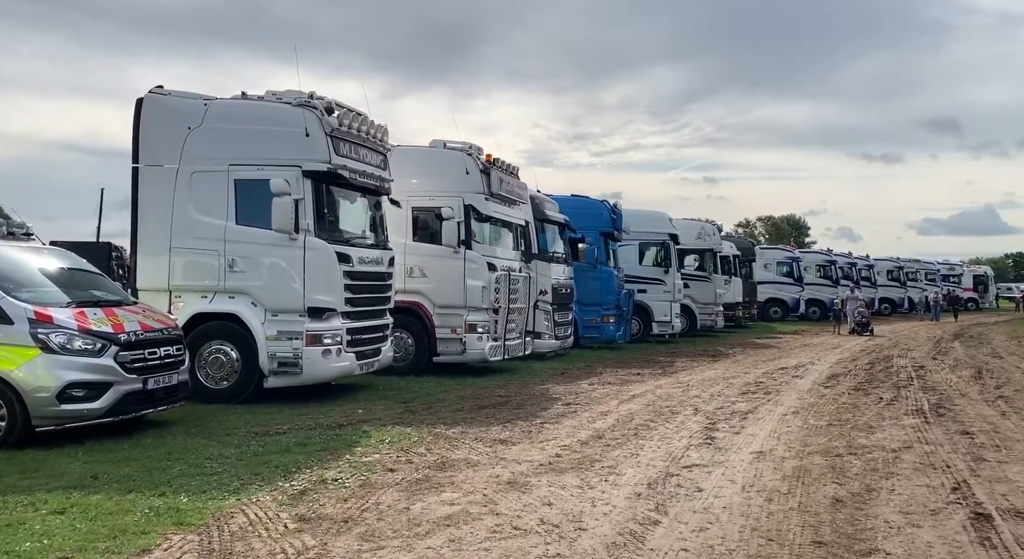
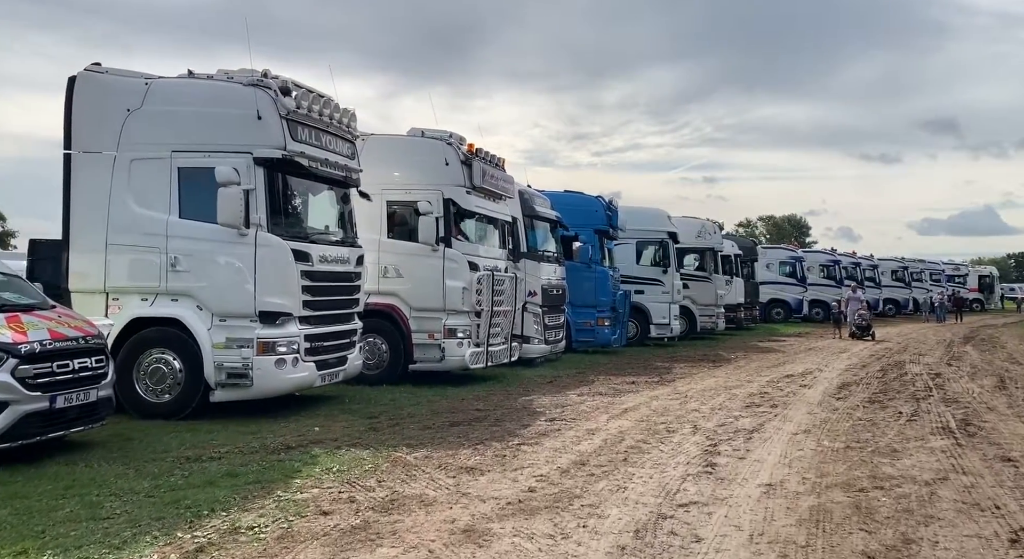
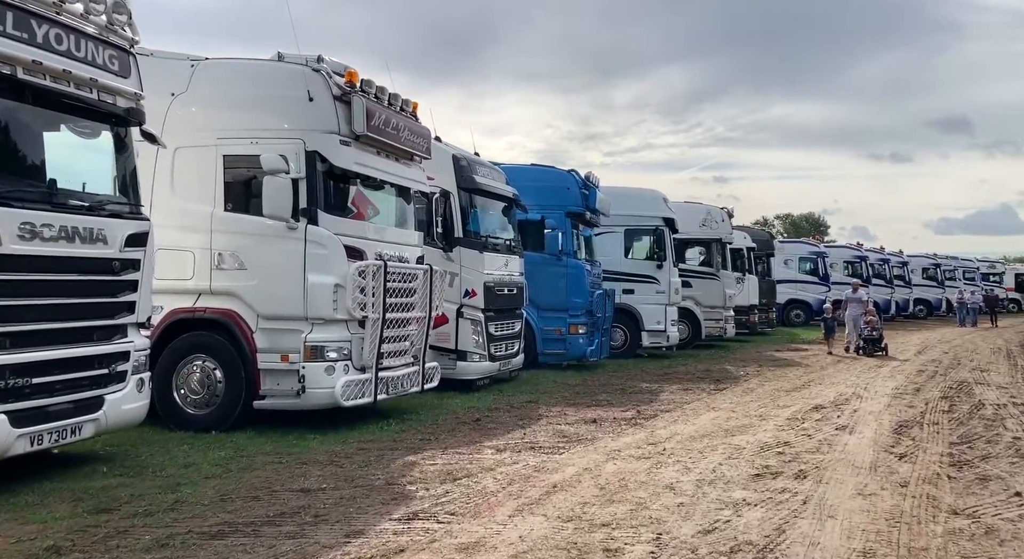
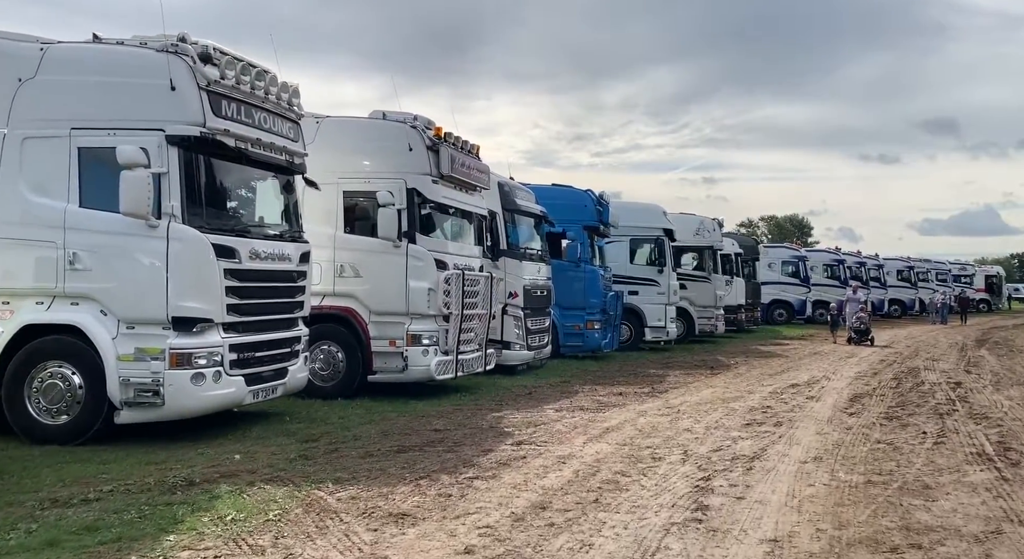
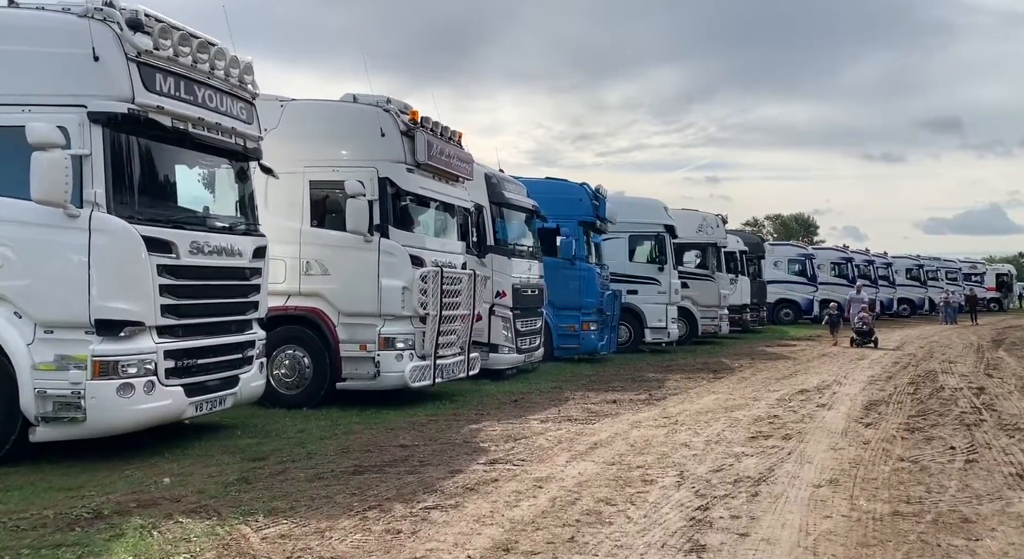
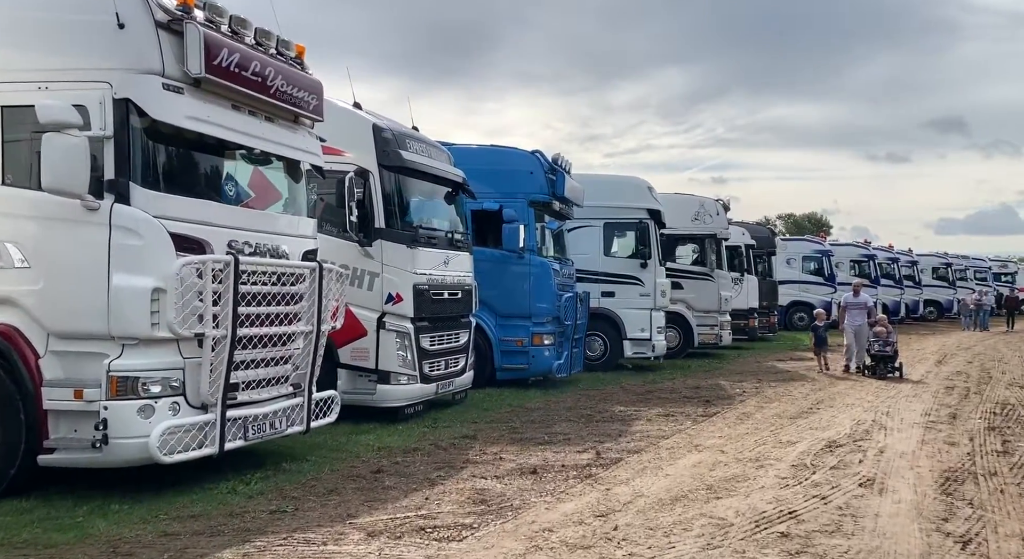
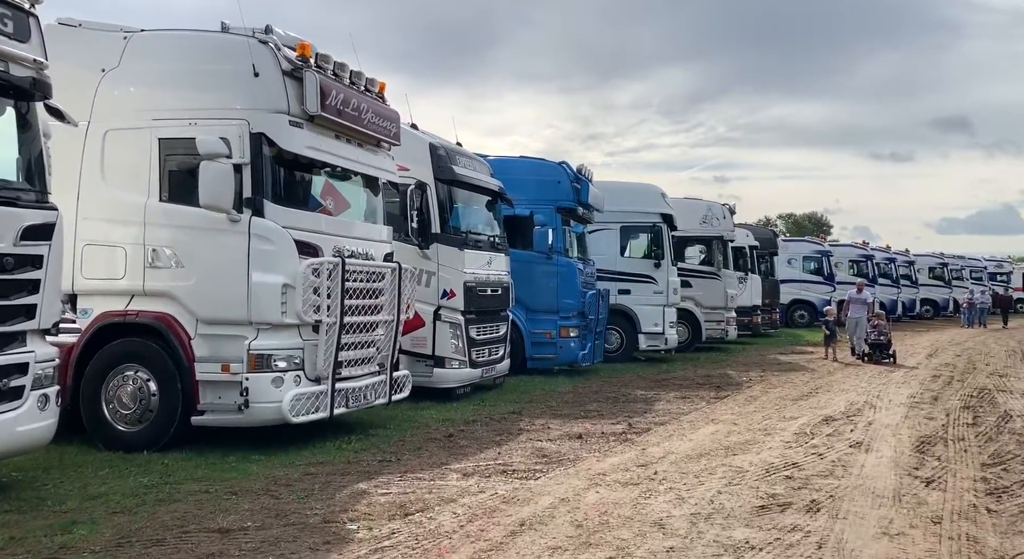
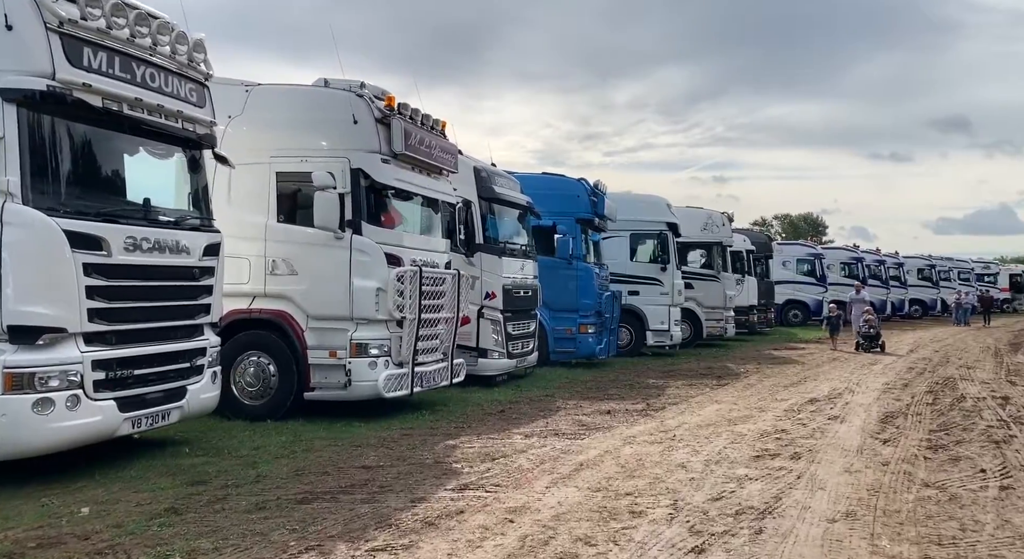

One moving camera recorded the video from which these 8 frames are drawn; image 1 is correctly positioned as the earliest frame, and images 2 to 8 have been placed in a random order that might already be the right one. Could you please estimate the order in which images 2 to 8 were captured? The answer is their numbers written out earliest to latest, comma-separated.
2, 4, 5, 8, 3, 7, 6
